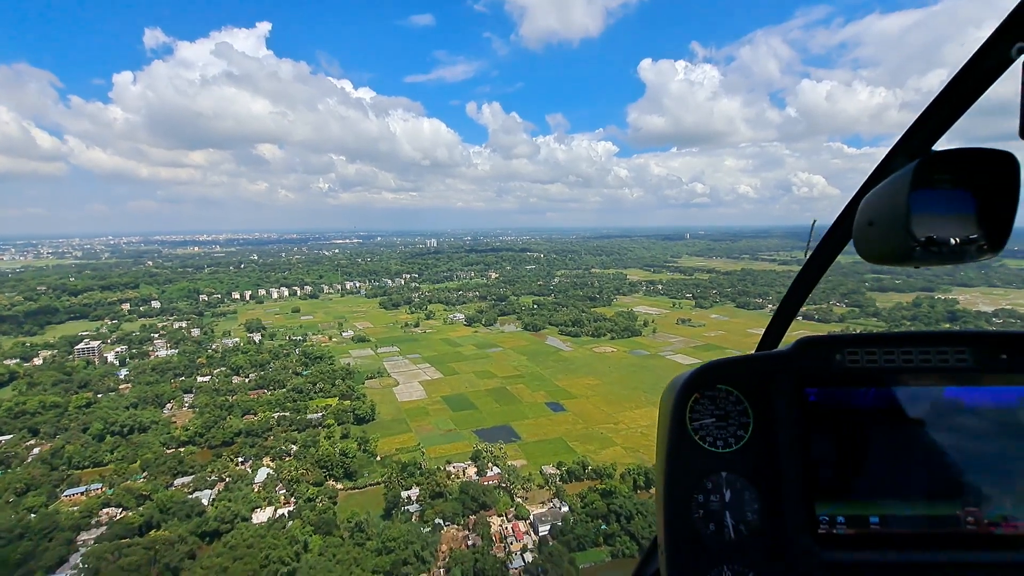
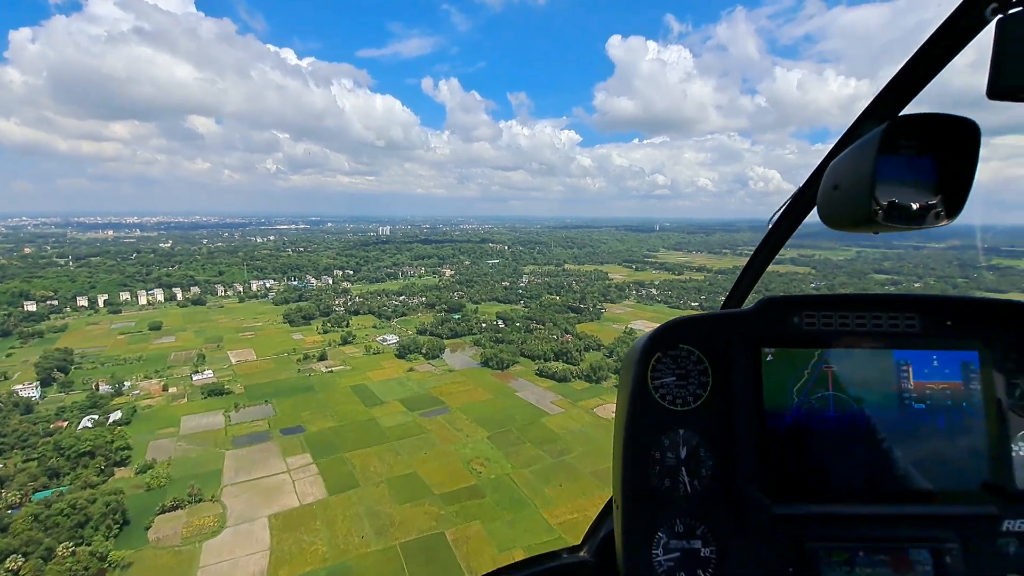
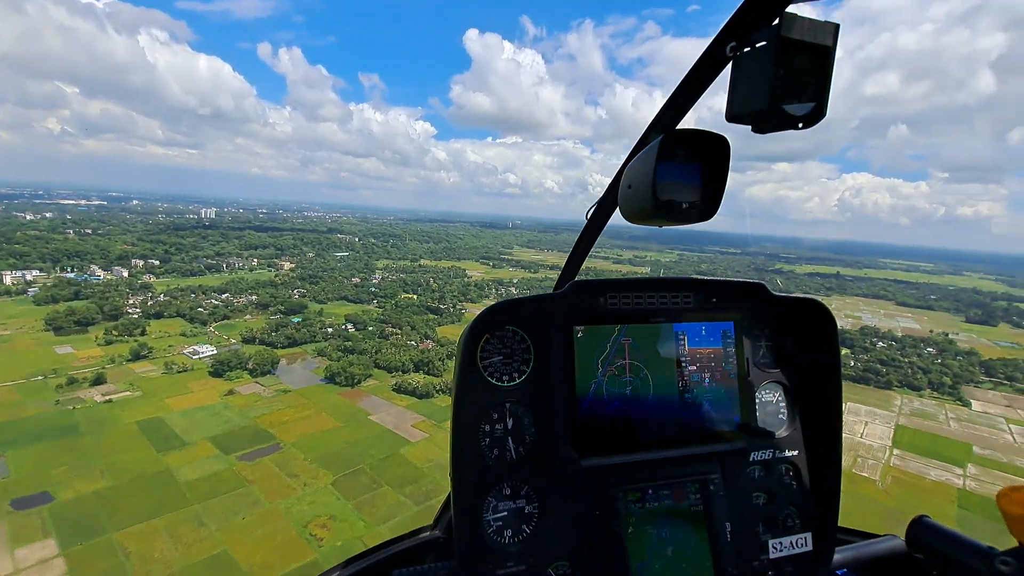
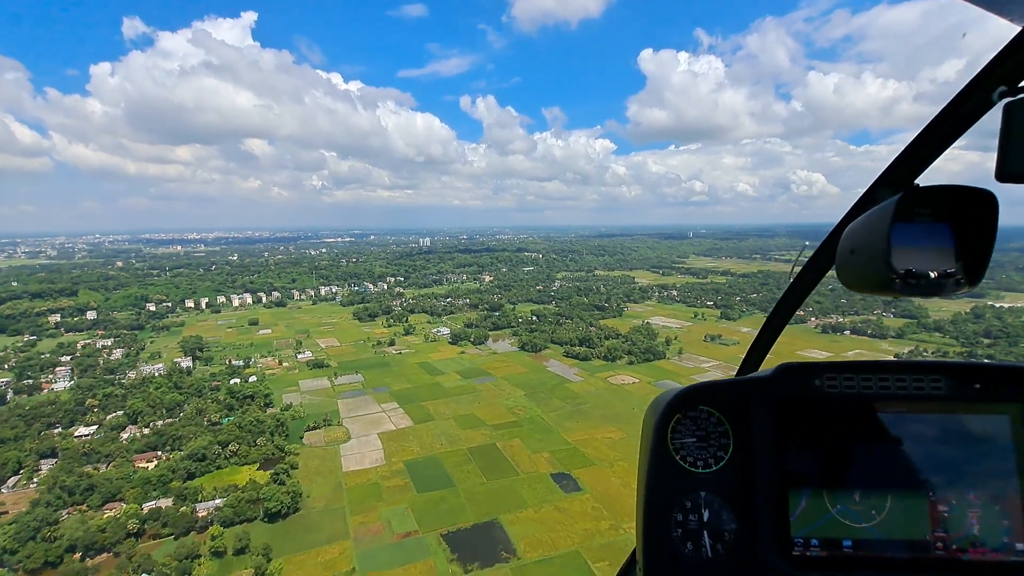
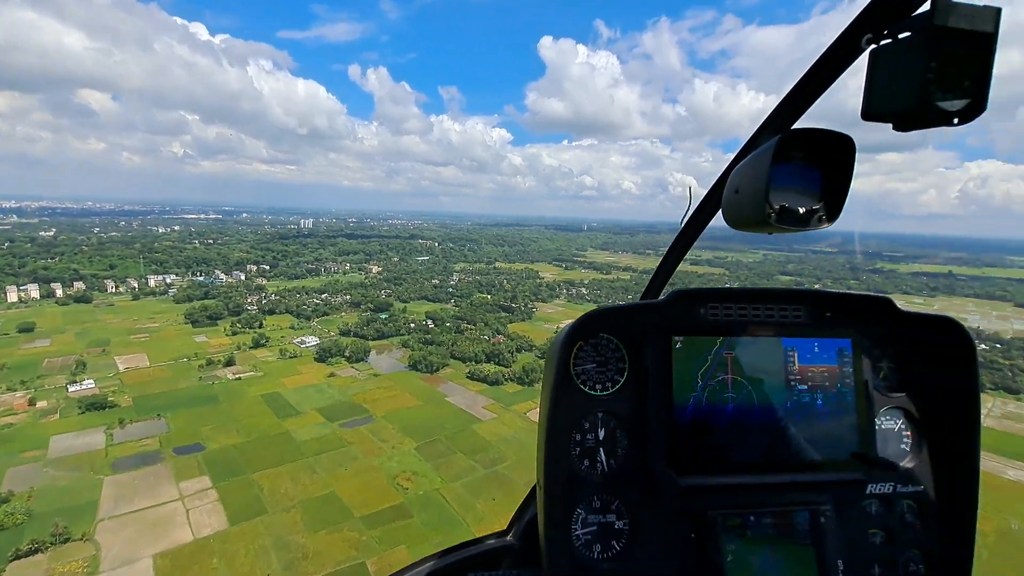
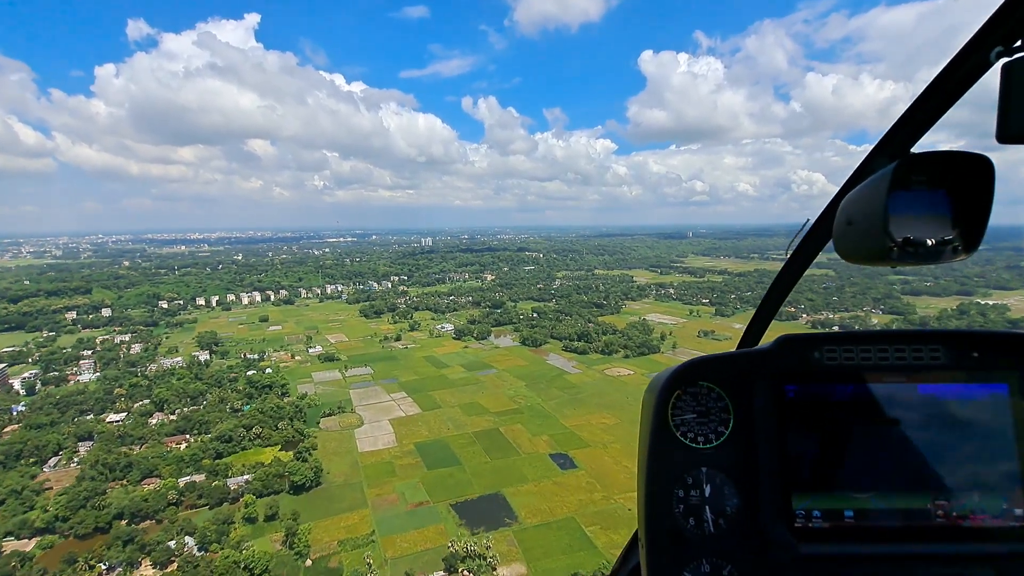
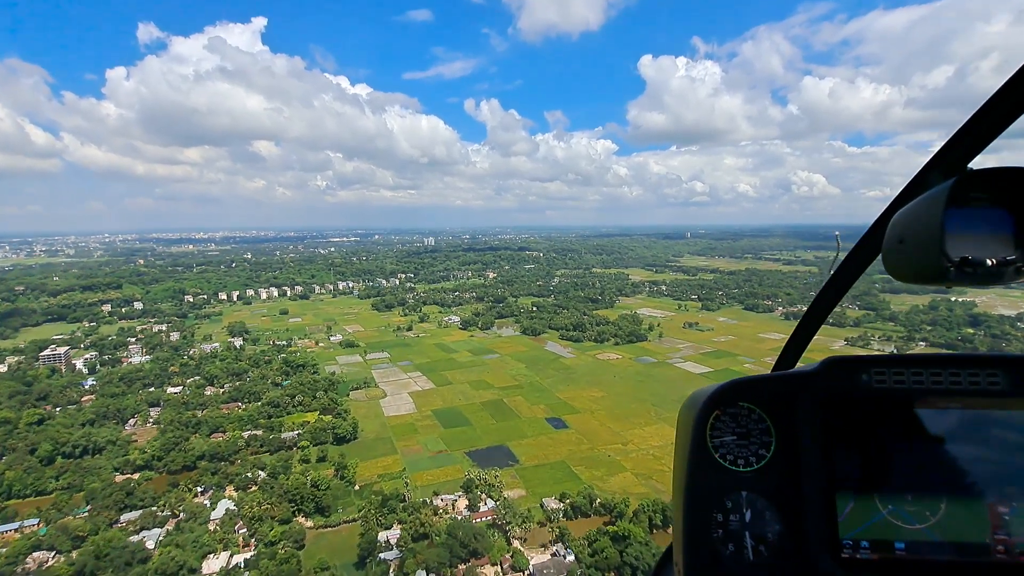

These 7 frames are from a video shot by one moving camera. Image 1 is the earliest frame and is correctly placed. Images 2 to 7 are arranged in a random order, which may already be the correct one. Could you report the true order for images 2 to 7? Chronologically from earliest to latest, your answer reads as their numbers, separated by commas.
7, 6, 4, 2, 5, 3
